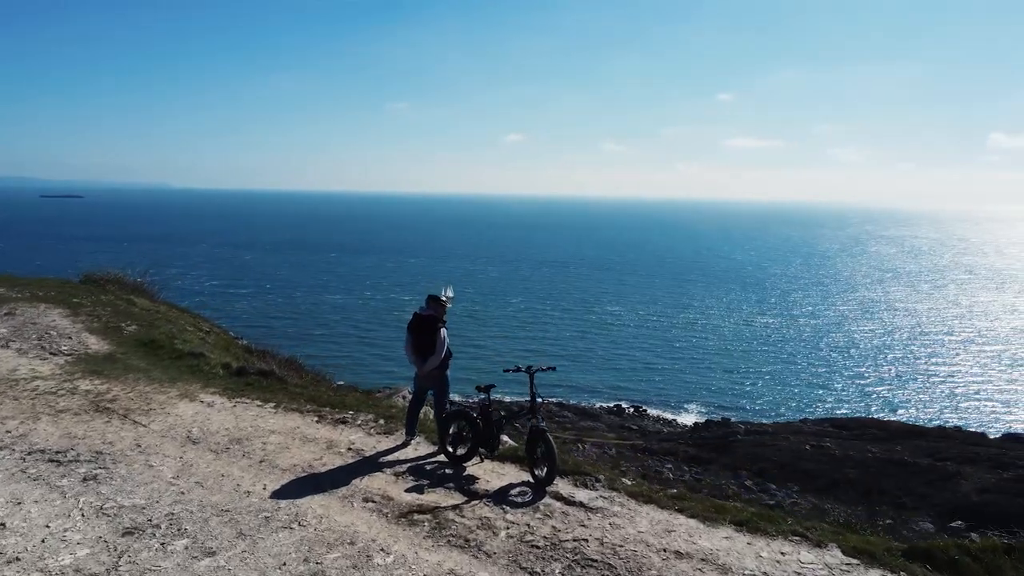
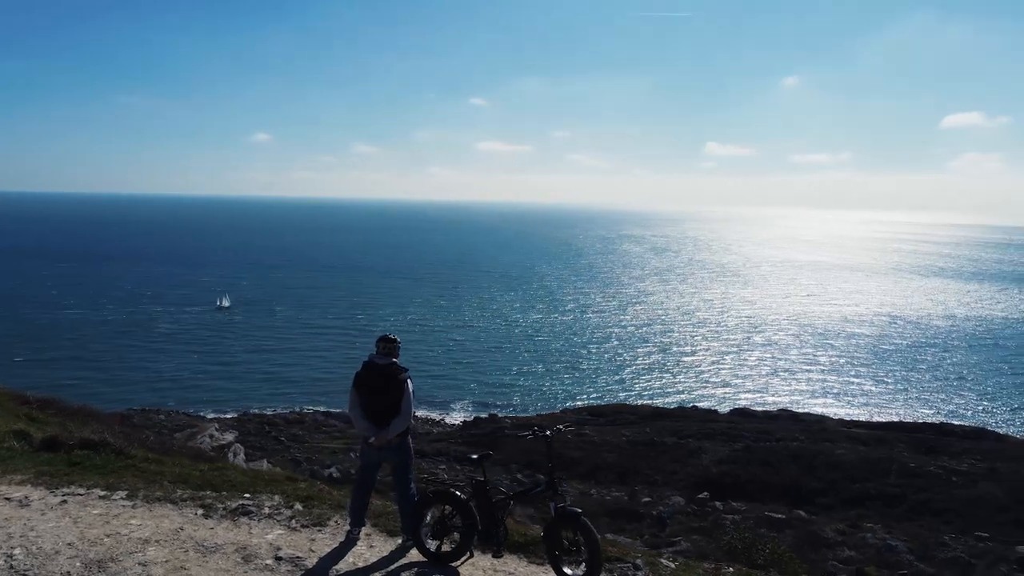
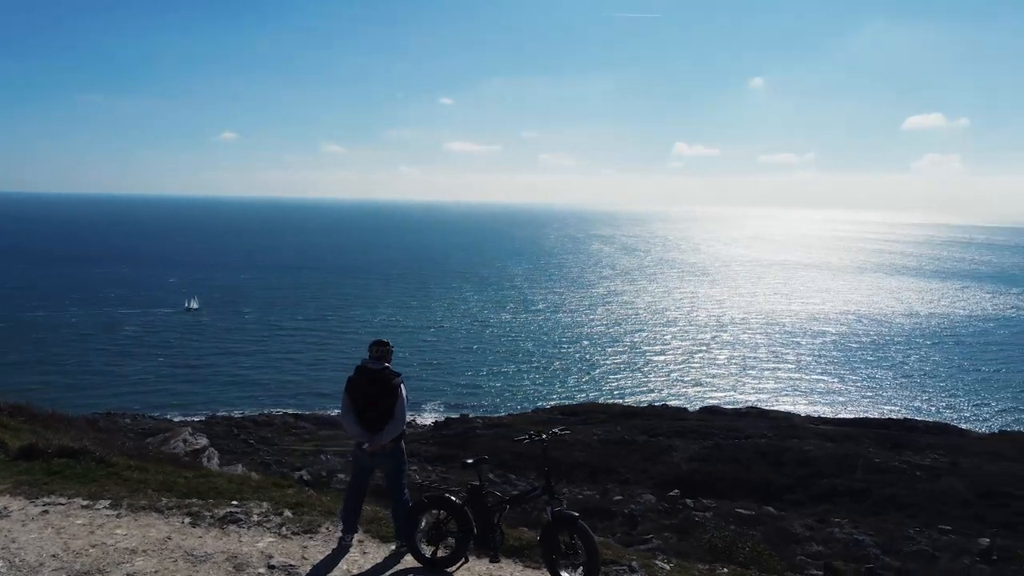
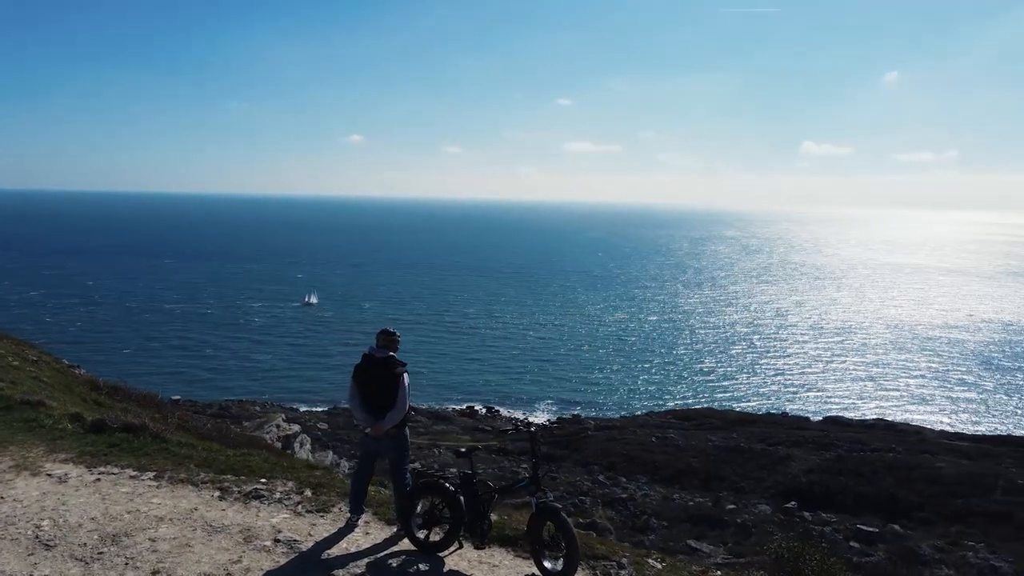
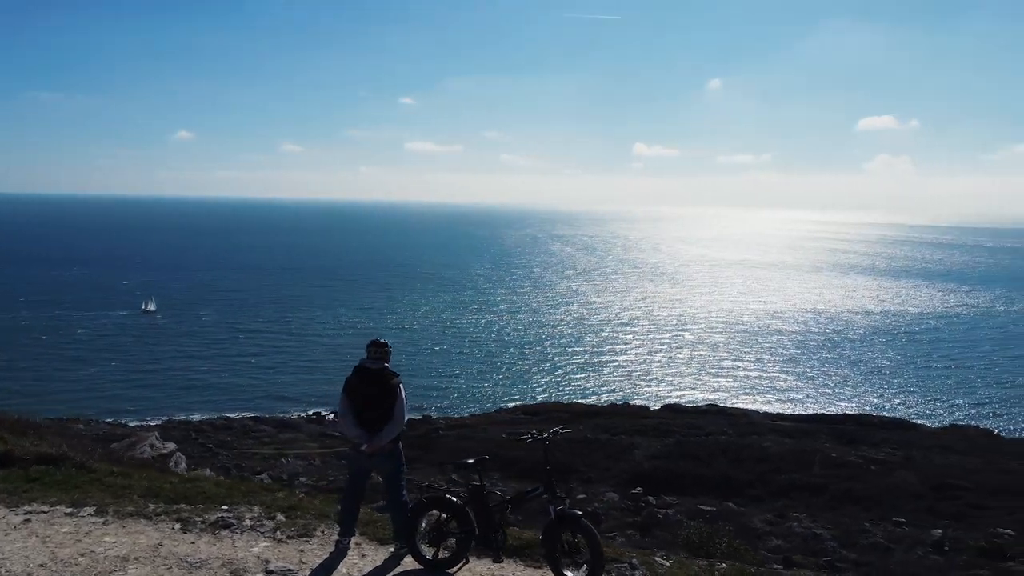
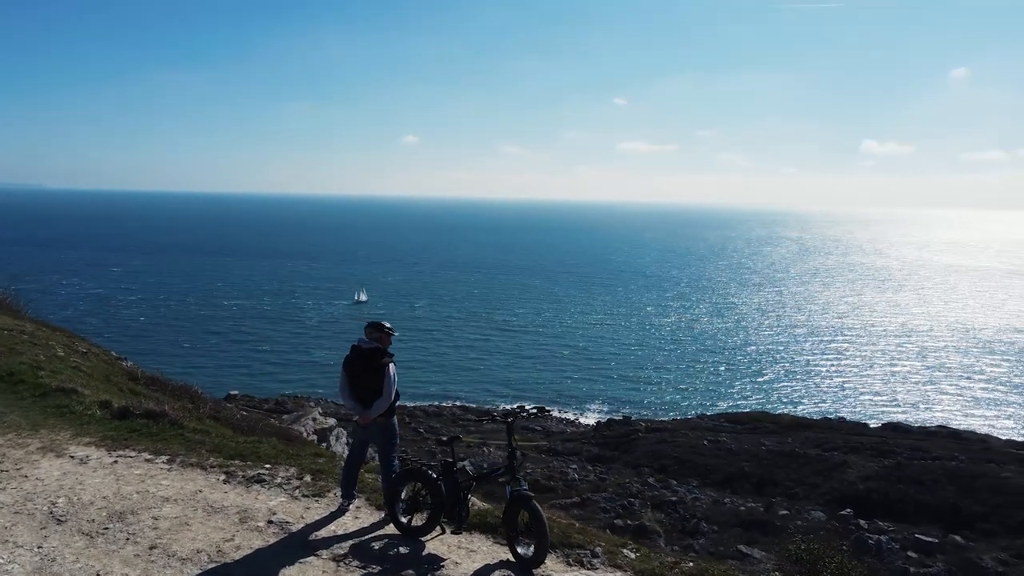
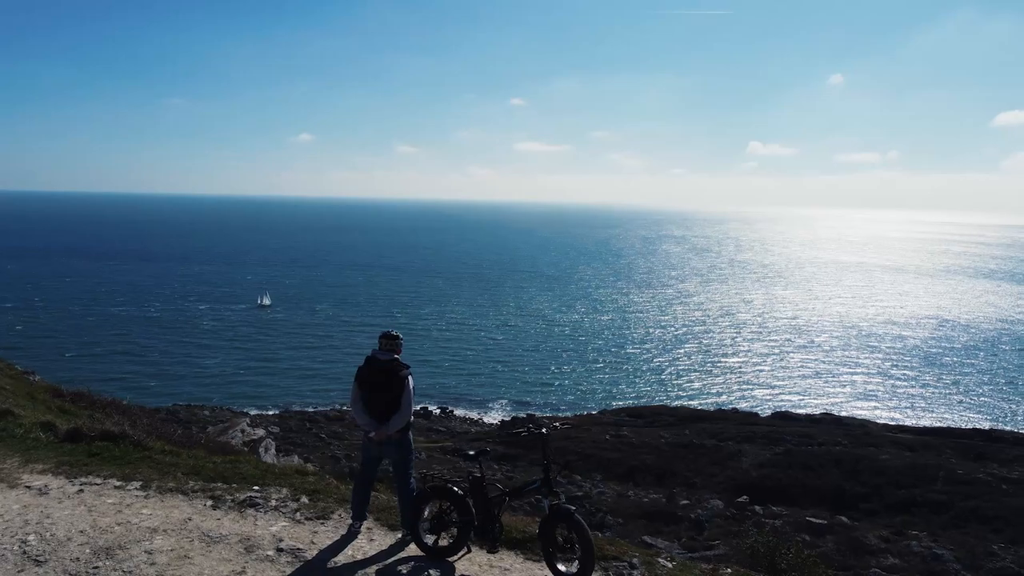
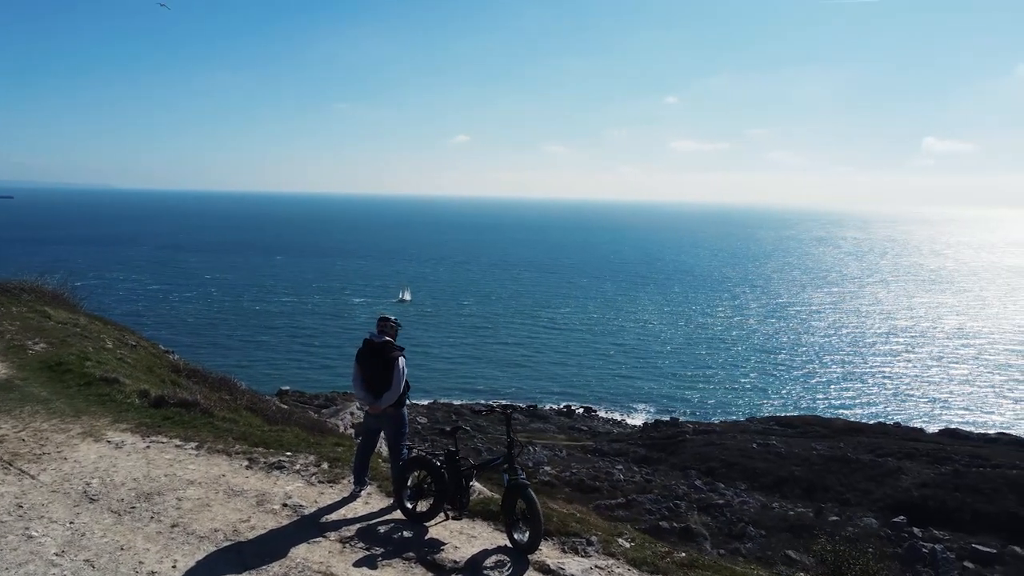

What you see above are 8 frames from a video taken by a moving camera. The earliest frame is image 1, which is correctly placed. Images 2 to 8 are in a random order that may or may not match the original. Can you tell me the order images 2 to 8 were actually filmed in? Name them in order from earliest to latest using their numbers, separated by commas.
8, 6, 4, 7, 2, 3, 5
